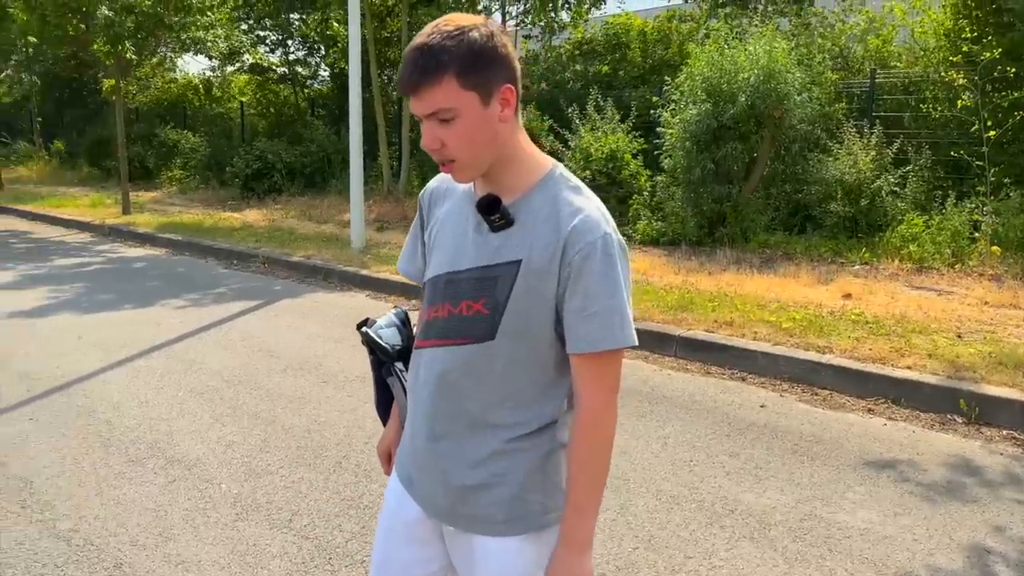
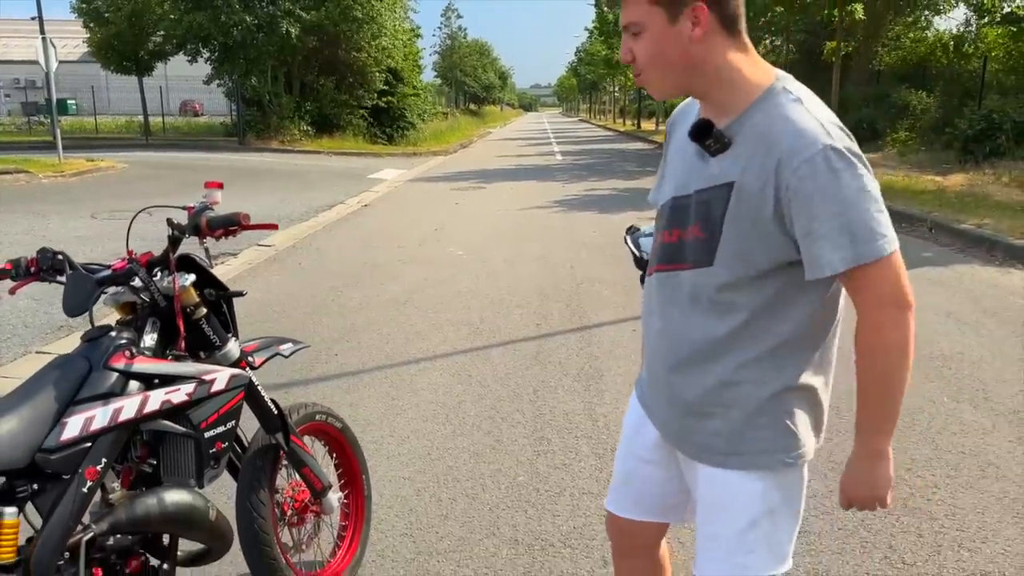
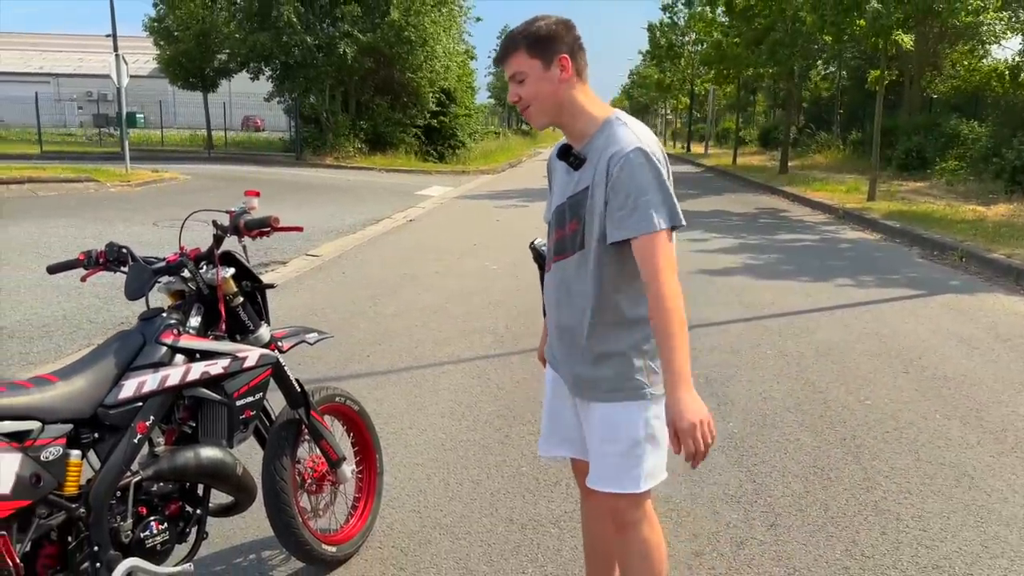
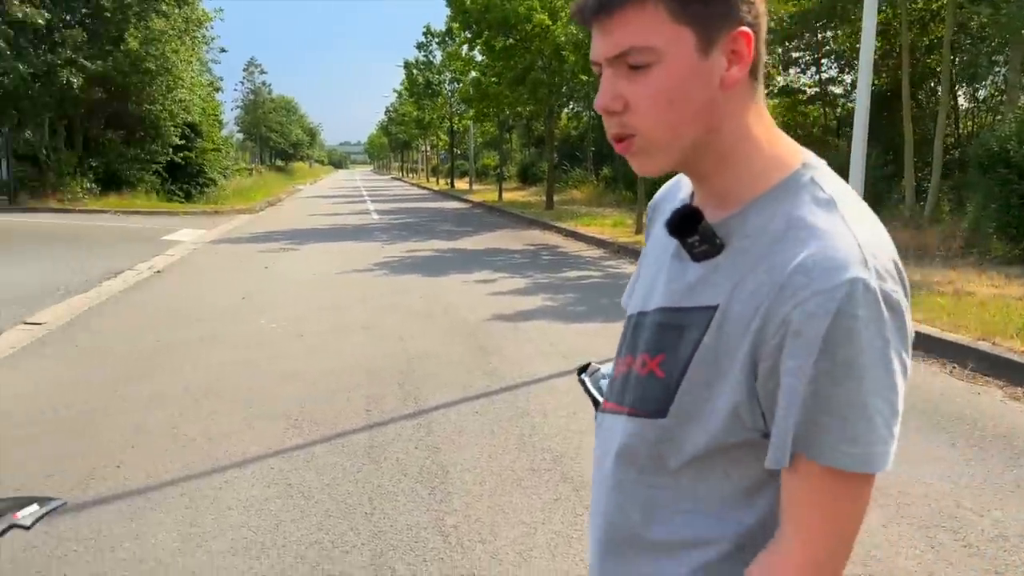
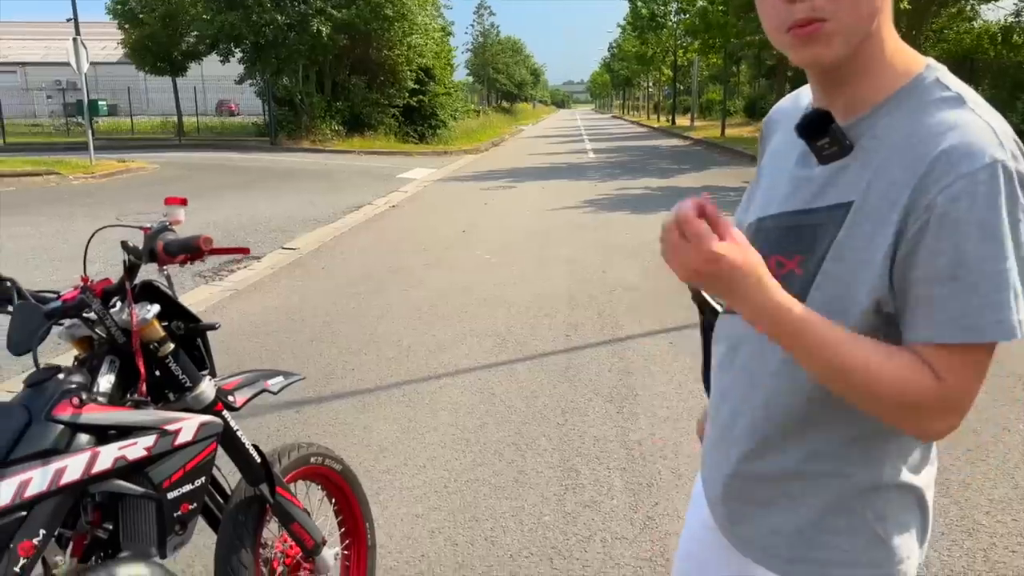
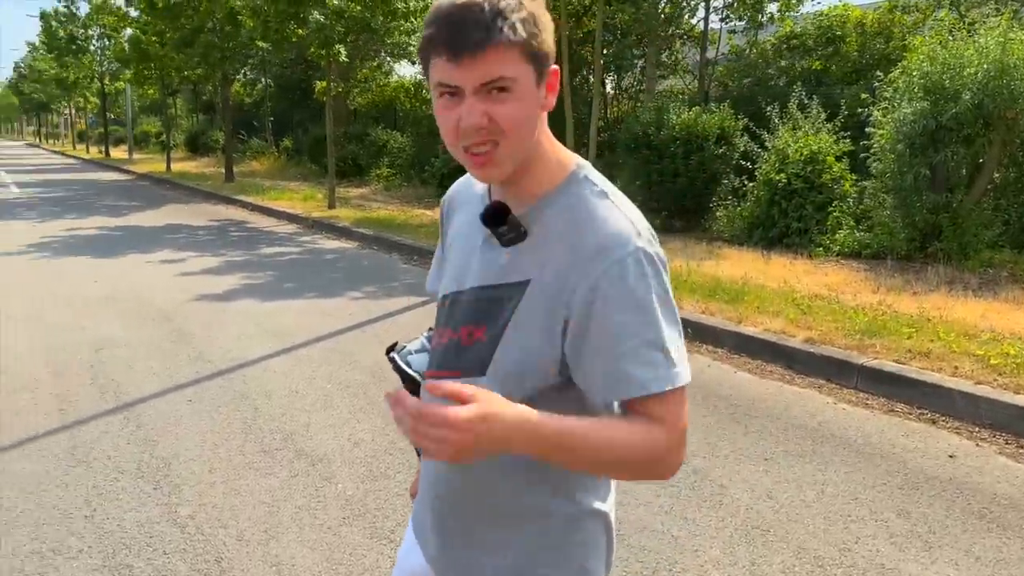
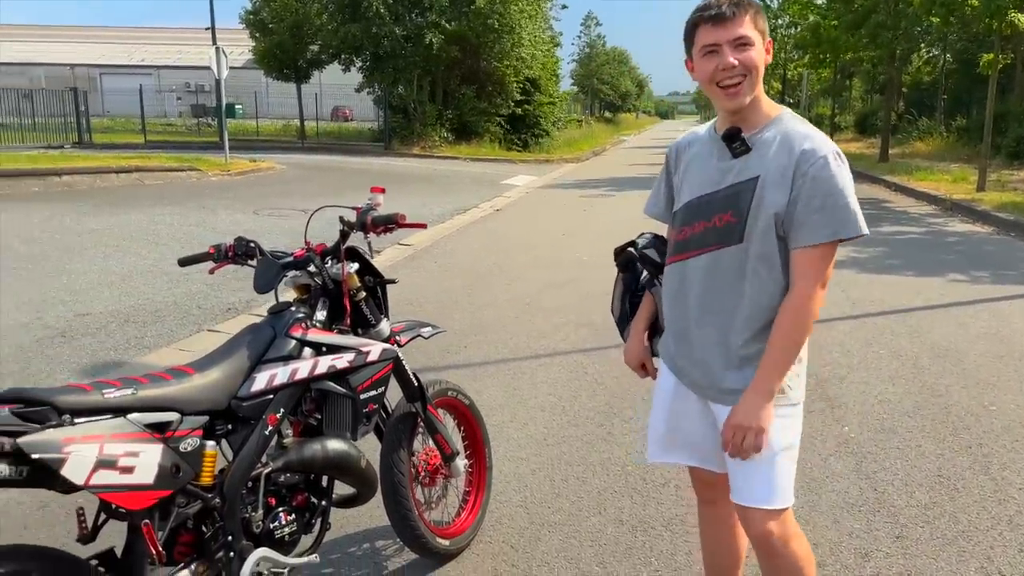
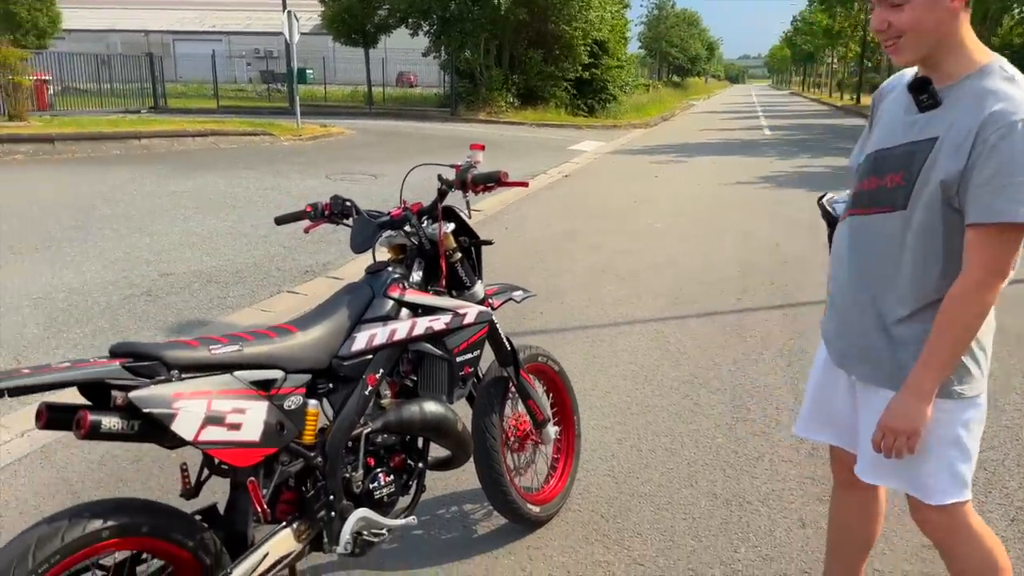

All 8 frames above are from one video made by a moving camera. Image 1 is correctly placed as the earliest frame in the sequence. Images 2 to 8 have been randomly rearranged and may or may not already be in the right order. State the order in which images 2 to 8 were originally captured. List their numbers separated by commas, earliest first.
6, 4, 5, 2, 3, 7, 8
